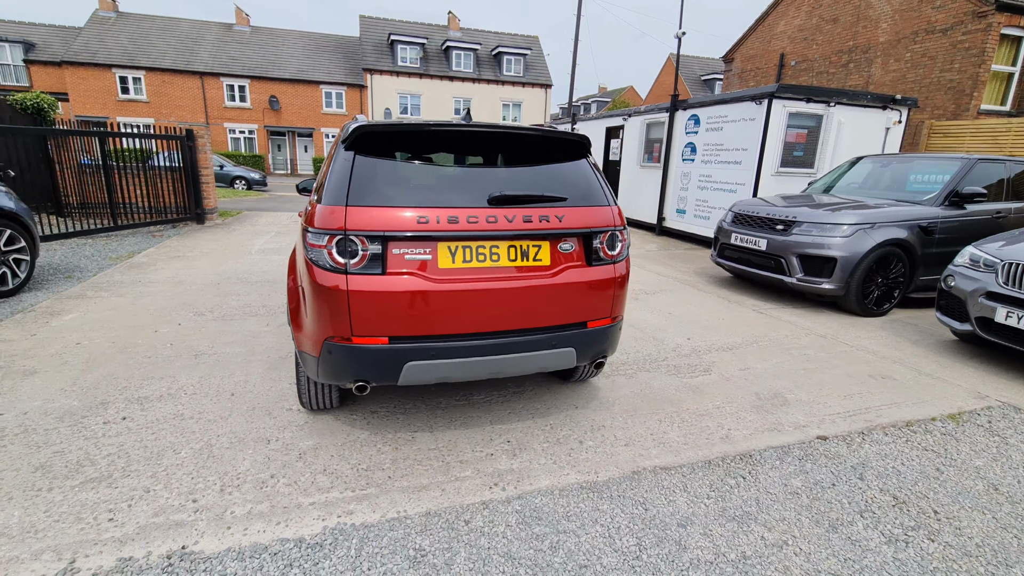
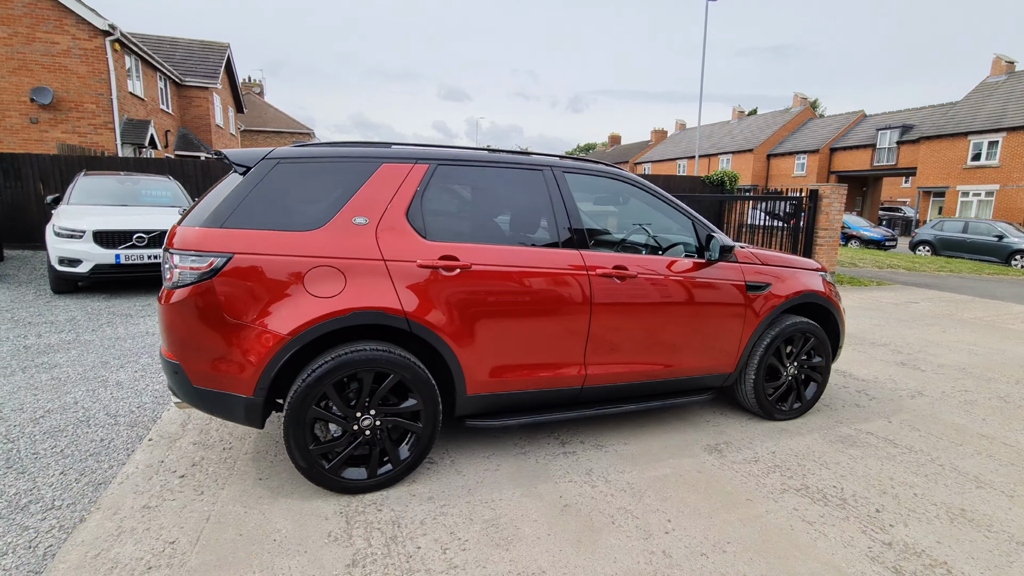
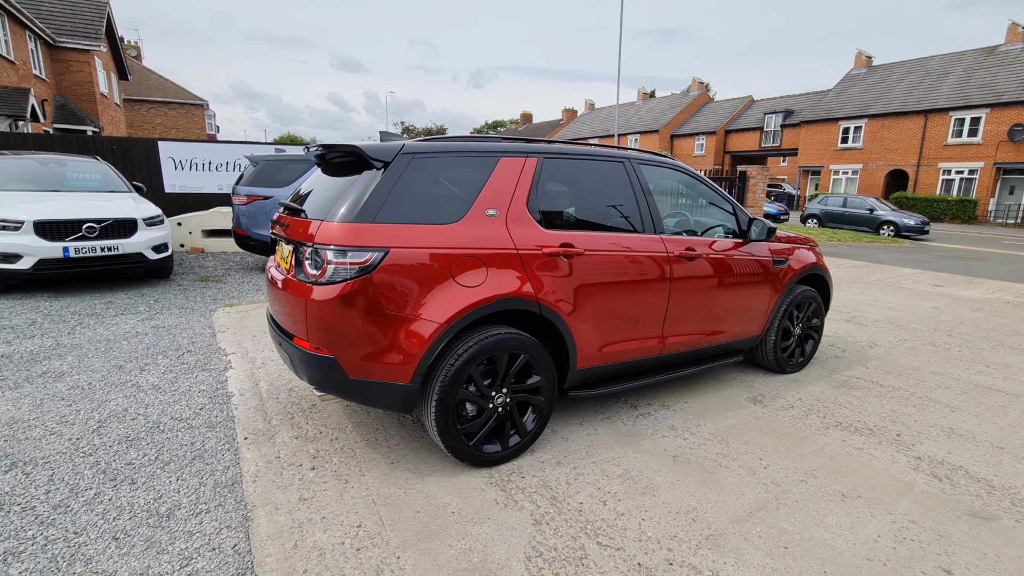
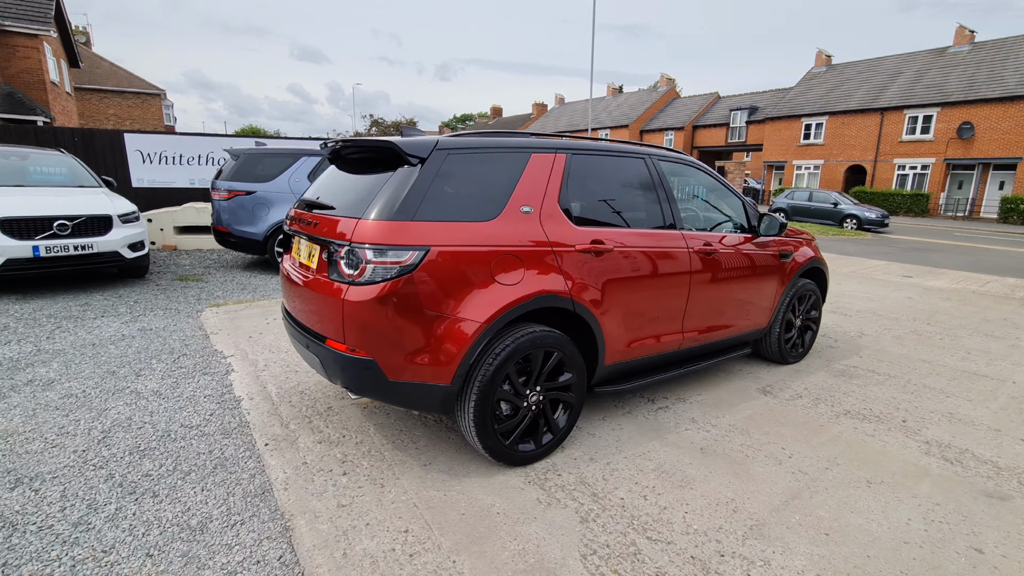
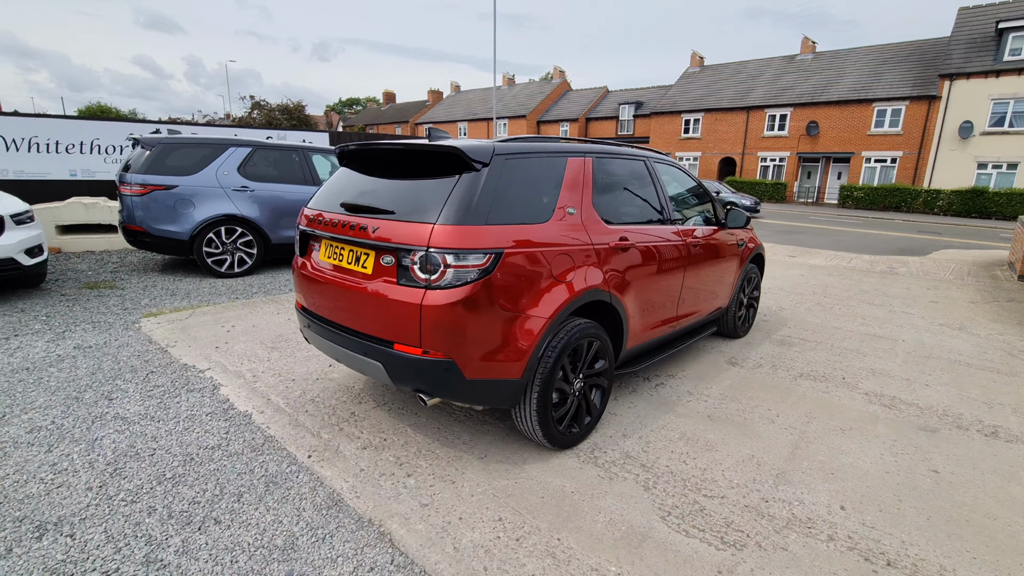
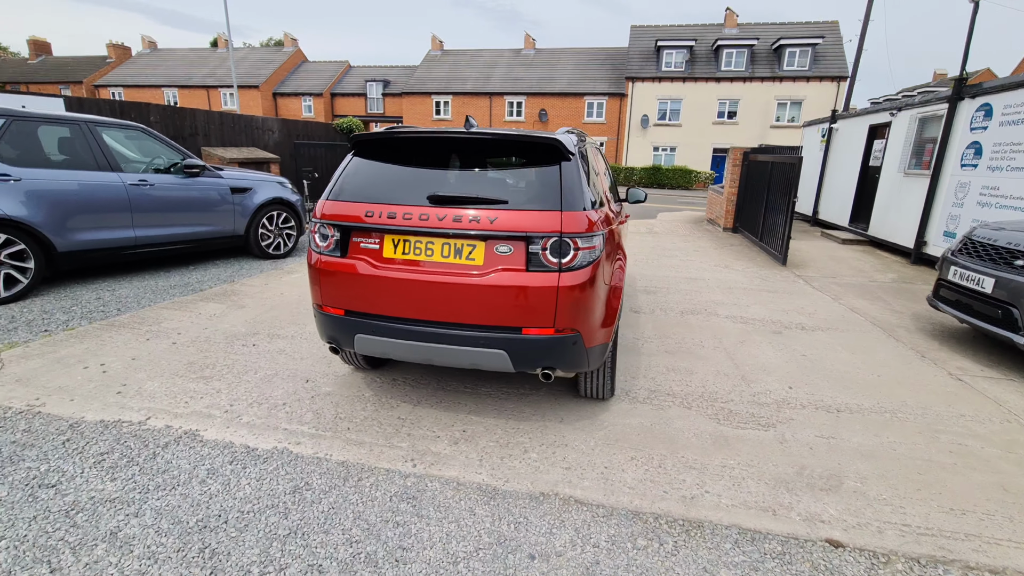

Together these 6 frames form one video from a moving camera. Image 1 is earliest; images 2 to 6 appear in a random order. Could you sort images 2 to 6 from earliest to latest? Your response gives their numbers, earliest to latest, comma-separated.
6, 5, 4, 3, 2
